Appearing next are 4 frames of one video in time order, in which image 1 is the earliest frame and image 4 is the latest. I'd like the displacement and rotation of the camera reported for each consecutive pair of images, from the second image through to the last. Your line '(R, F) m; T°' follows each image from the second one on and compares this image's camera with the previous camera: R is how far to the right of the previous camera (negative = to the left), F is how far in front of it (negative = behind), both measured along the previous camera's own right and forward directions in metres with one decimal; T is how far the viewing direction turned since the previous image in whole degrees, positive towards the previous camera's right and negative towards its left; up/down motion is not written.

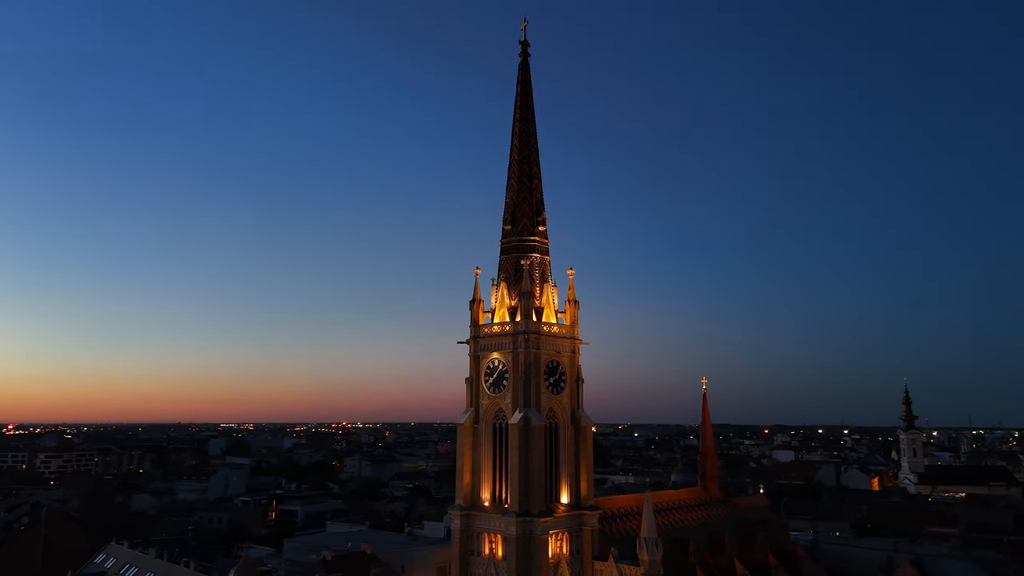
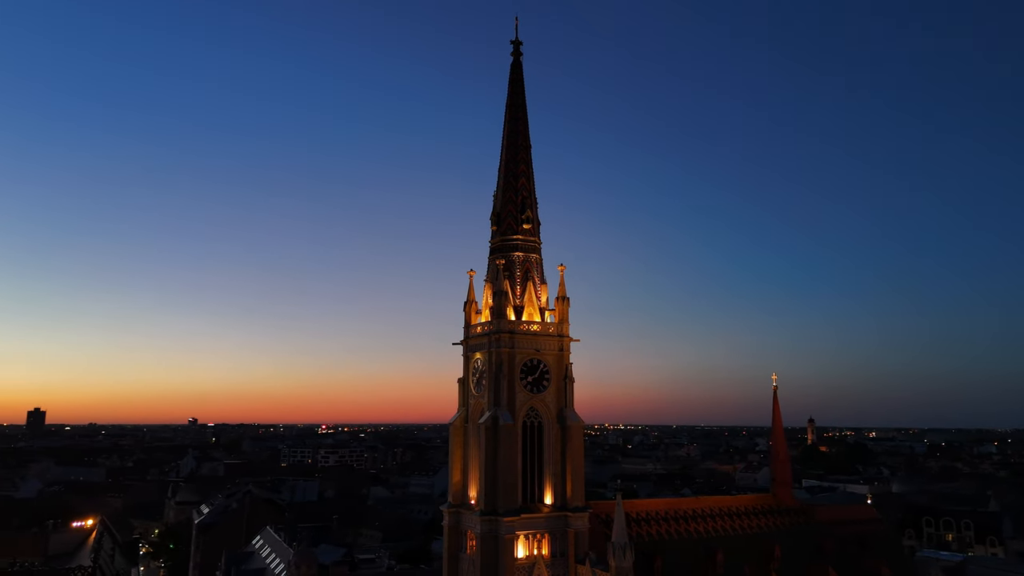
(+8.3, +1.3) m; -20°
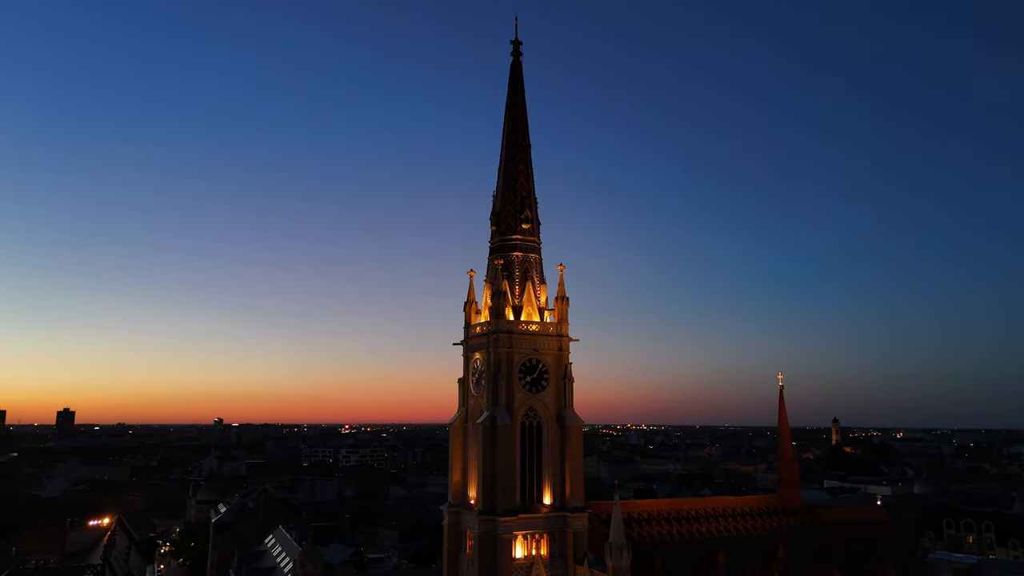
(+0.7, 0.0) m; -2°
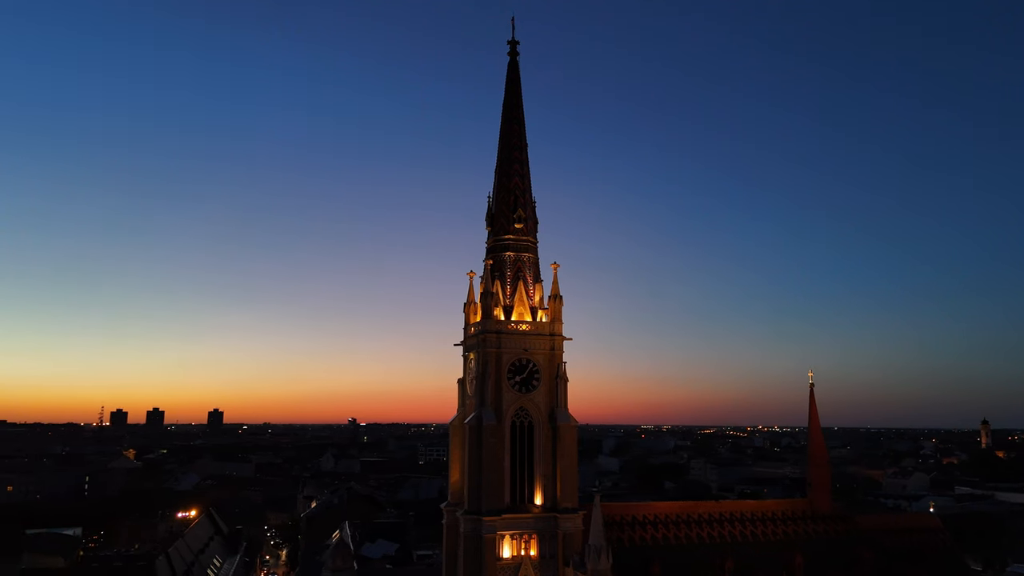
(+4.0, +0.3) m; -9°
